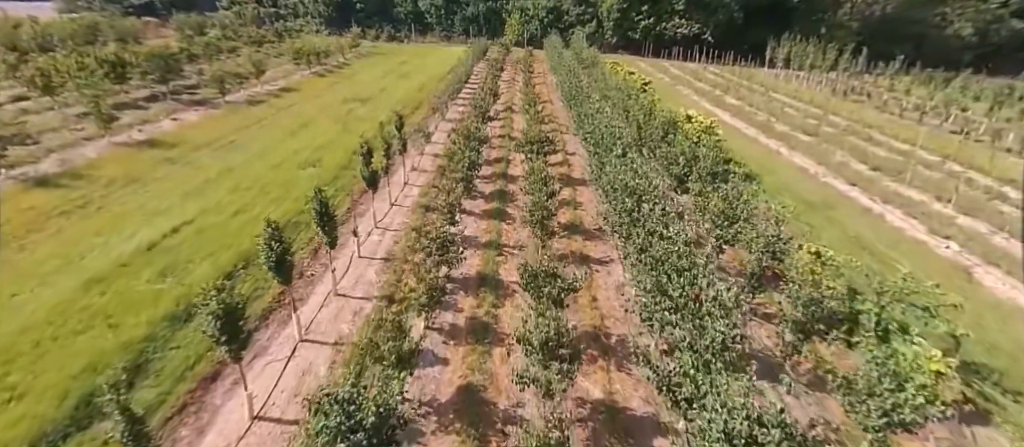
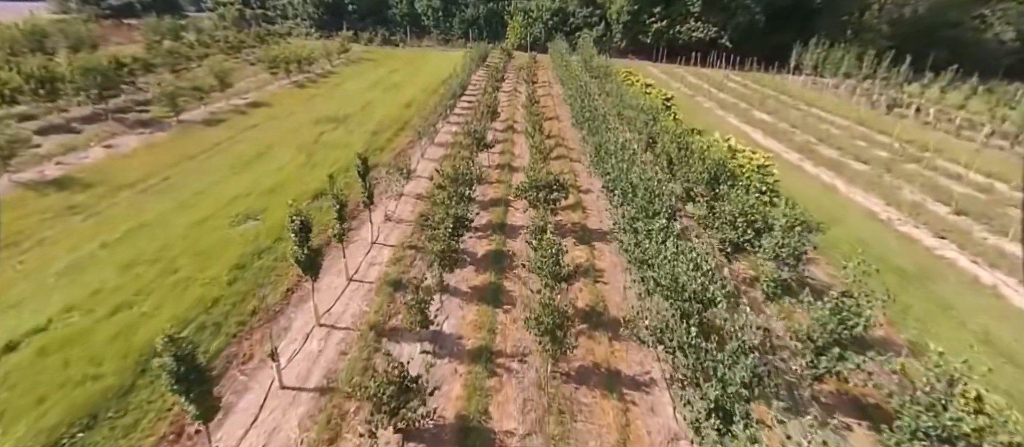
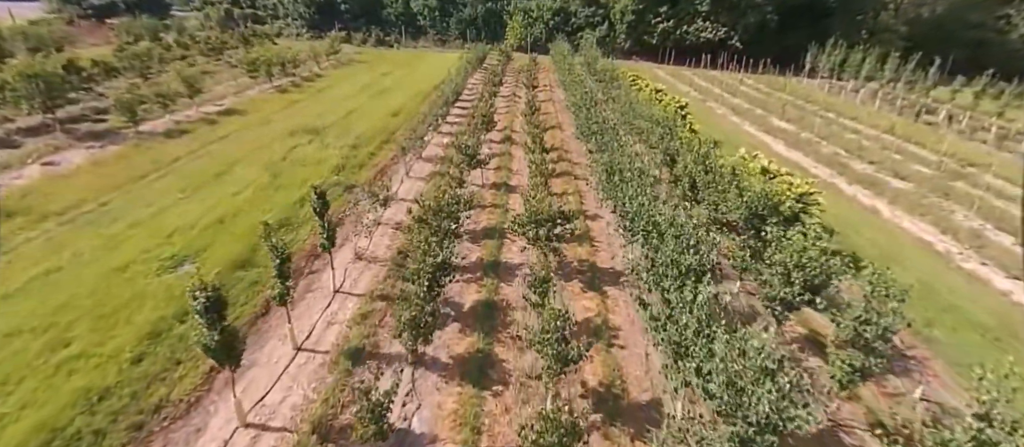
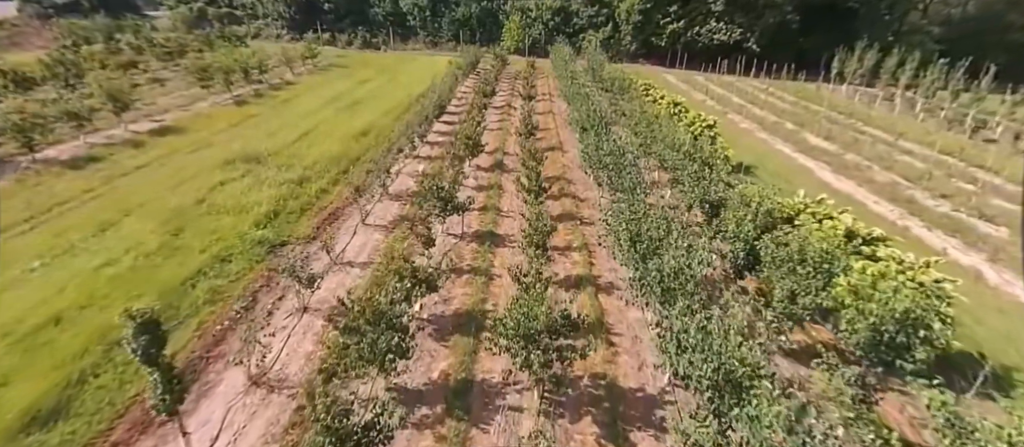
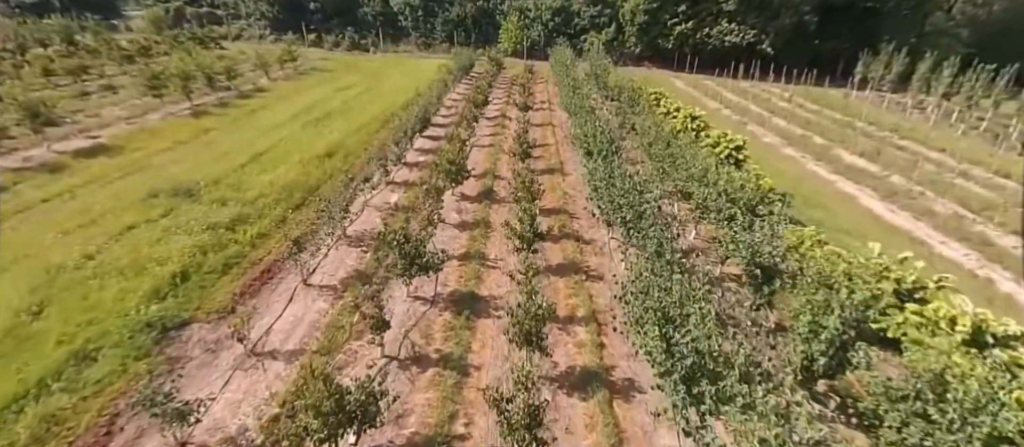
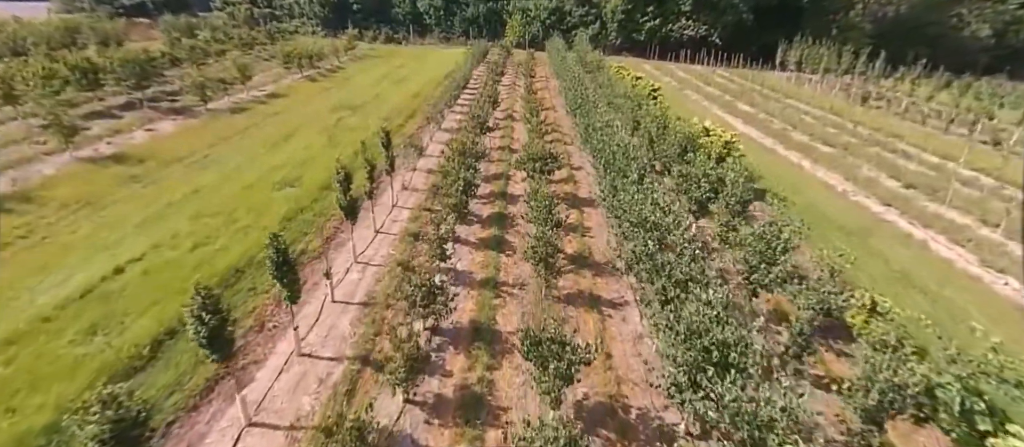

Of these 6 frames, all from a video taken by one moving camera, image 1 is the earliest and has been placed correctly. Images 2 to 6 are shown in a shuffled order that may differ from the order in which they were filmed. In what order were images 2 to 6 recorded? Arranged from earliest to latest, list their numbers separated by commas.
6, 2, 3, 4, 5
